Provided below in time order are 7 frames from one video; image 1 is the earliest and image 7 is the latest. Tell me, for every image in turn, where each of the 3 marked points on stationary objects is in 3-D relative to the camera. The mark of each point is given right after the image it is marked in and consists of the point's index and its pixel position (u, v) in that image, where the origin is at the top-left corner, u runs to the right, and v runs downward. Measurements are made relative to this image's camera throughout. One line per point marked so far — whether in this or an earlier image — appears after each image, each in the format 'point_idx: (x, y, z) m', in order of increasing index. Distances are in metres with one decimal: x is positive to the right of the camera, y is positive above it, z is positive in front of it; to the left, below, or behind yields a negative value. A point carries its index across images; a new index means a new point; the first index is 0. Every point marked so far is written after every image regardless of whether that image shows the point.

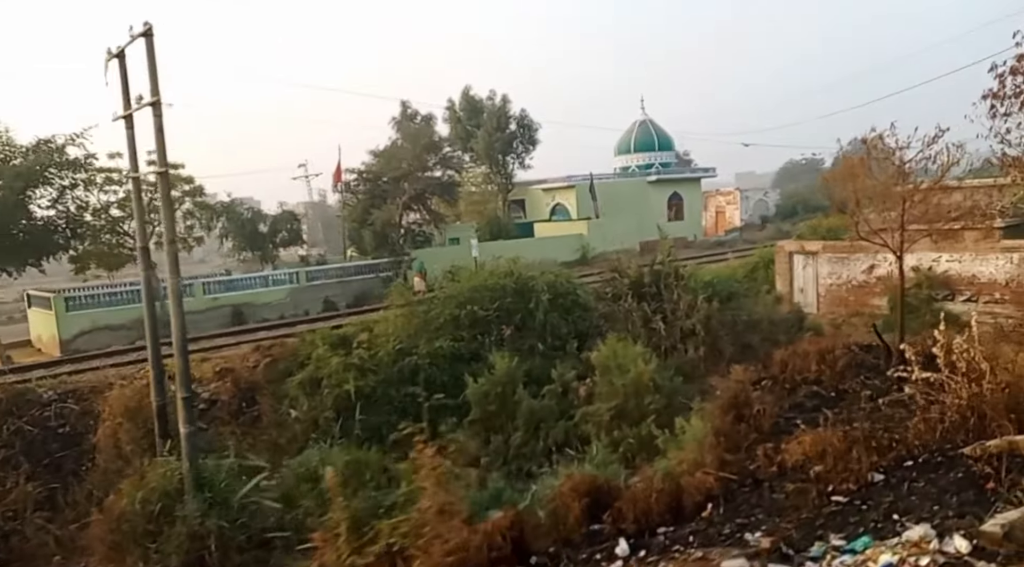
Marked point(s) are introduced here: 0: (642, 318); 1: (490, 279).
0: (+2.2, -0.6, +12.0) m
1: (-0.4, +0.1, +12.3) m
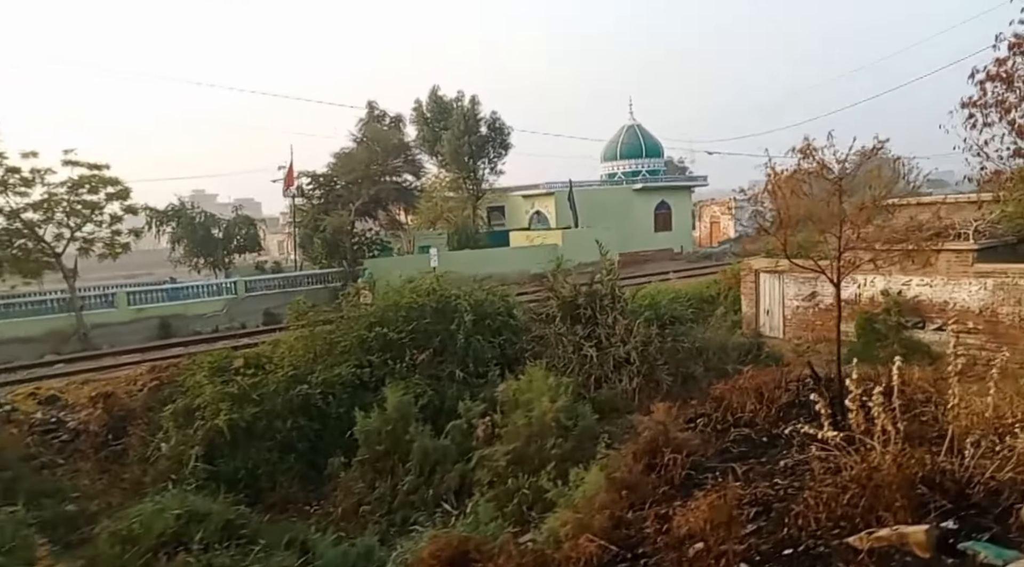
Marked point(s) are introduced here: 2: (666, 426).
0: (+1.0, -0.9, +10.9) m
1: (-1.6, -0.2, +11.2) m
2: (+1.8, -1.7, +8.4) m
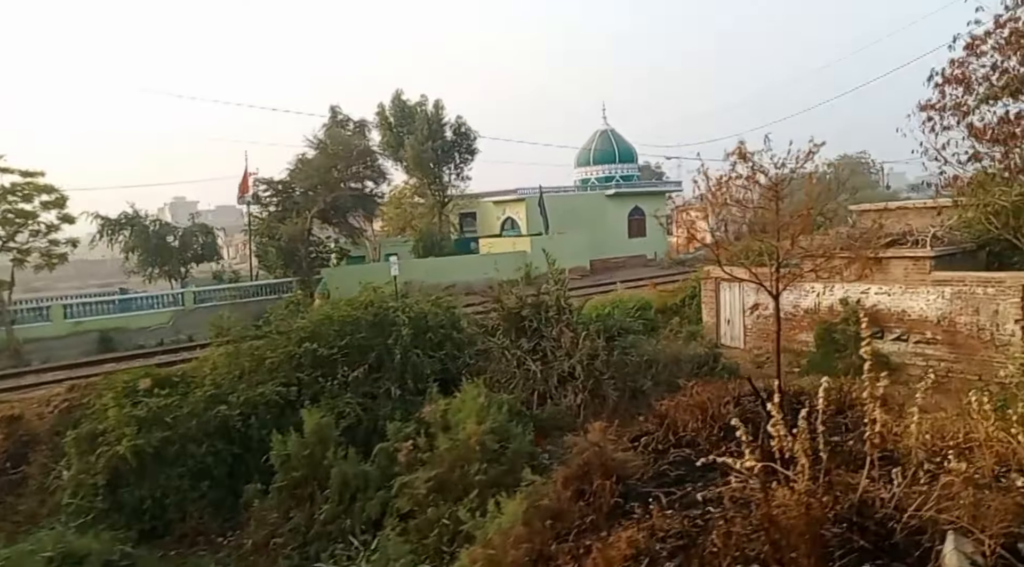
0: (+0.1, -1.1, +10.4) m
1: (-2.5, -0.4, +10.7) m
2: (+1.0, -1.8, +7.9) m
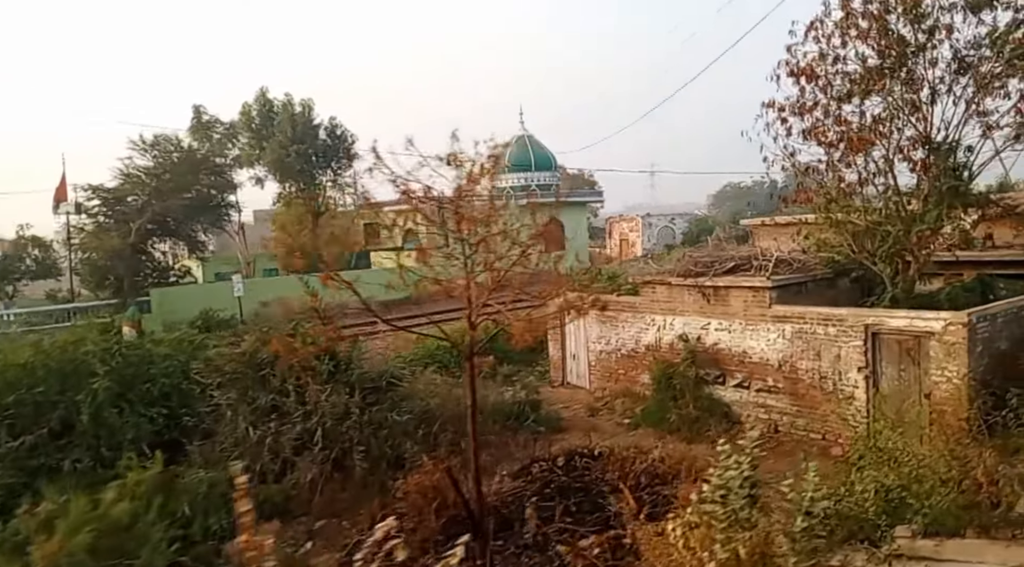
0: (-3.1, -1.6, +8.2) m
1: (-5.7, -0.9, +8.4) m
2: (-2.1, -2.3, +5.8) m
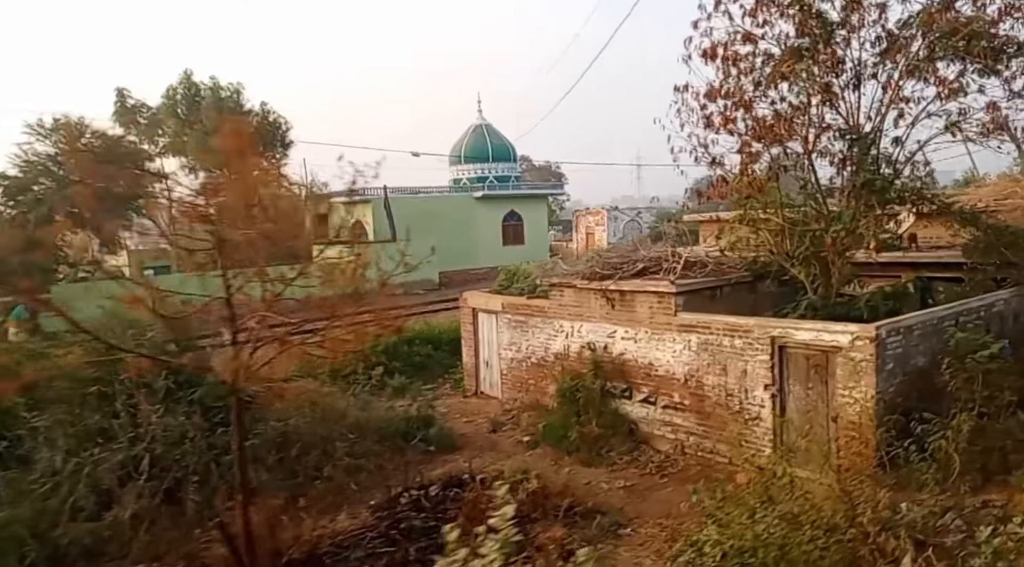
0: (-4.5, -1.6, +7.2) m
1: (-7.1, -0.9, +7.3) m
2: (-3.4, -2.3, +4.7) m
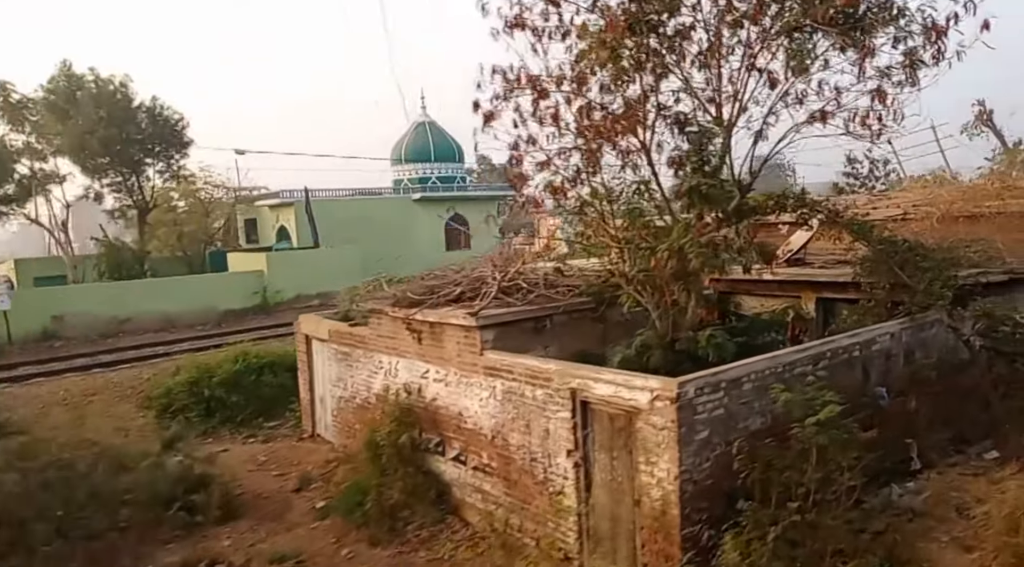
0: (-6.7, -1.9, +5.4) m
1: (-9.3, -1.2, +5.5) m
2: (-5.6, -2.7, +3.0) m
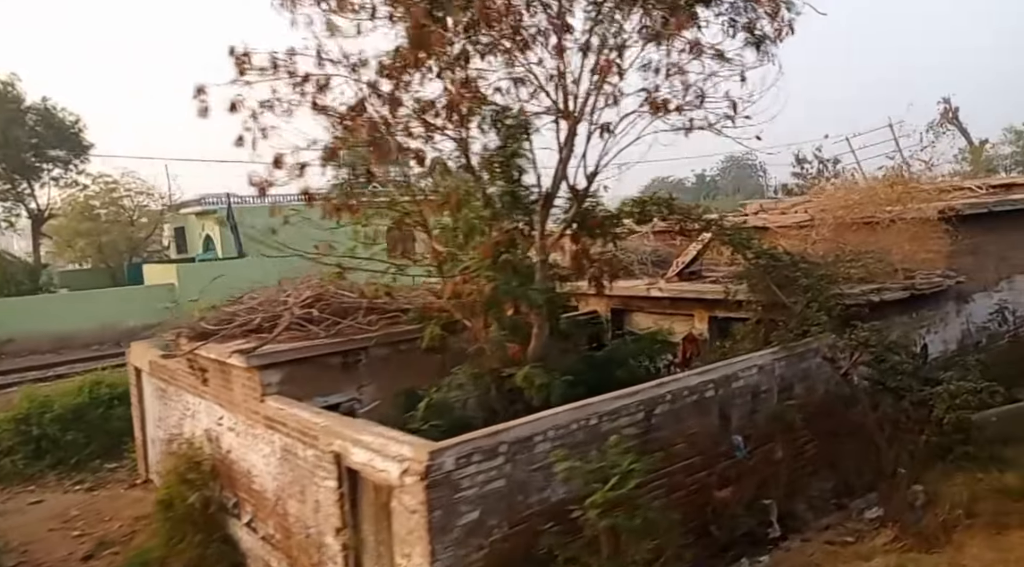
0: (-8.2, -2.3, +4.1) m
1: (-10.9, -1.6, +4.1) m
2: (-7.0, -3.0, +1.7) m
